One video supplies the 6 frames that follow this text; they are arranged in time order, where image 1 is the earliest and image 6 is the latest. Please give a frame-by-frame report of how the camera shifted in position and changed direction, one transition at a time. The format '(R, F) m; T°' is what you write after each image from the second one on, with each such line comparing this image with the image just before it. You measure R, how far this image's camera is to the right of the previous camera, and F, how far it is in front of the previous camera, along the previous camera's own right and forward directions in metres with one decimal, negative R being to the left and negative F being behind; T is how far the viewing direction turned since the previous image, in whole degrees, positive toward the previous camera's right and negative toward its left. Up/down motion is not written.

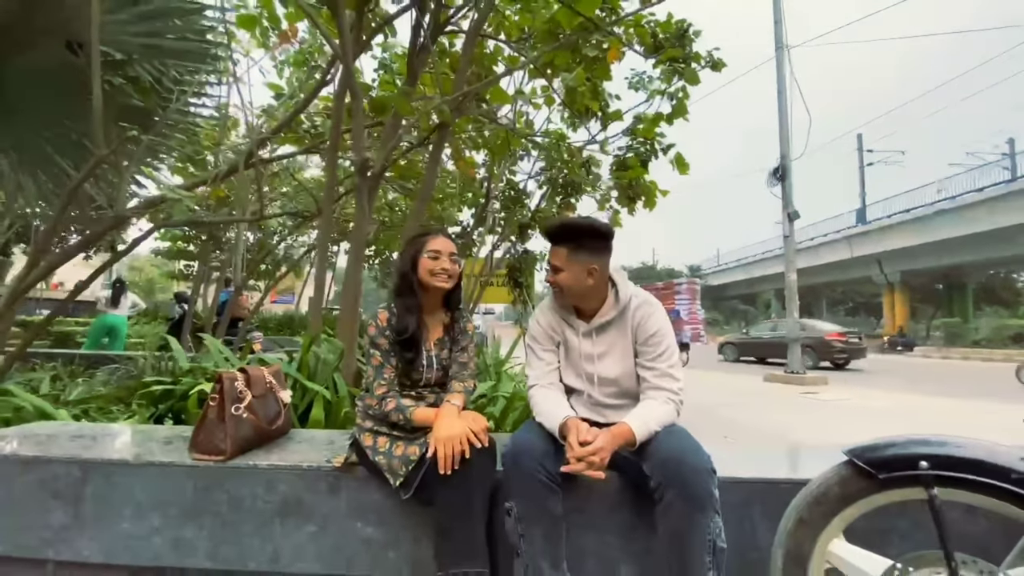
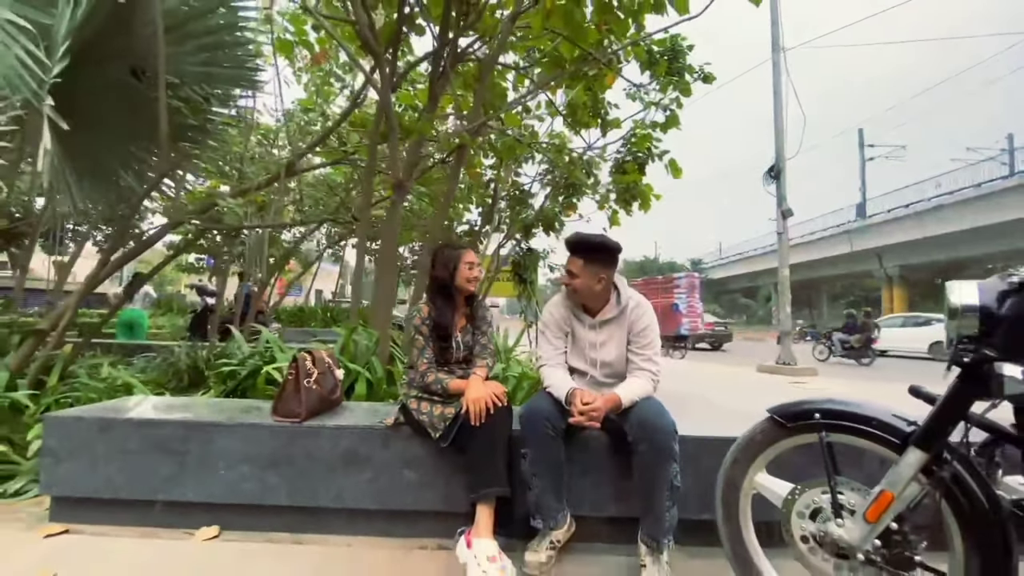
(0.0, -0.5) m; 0°
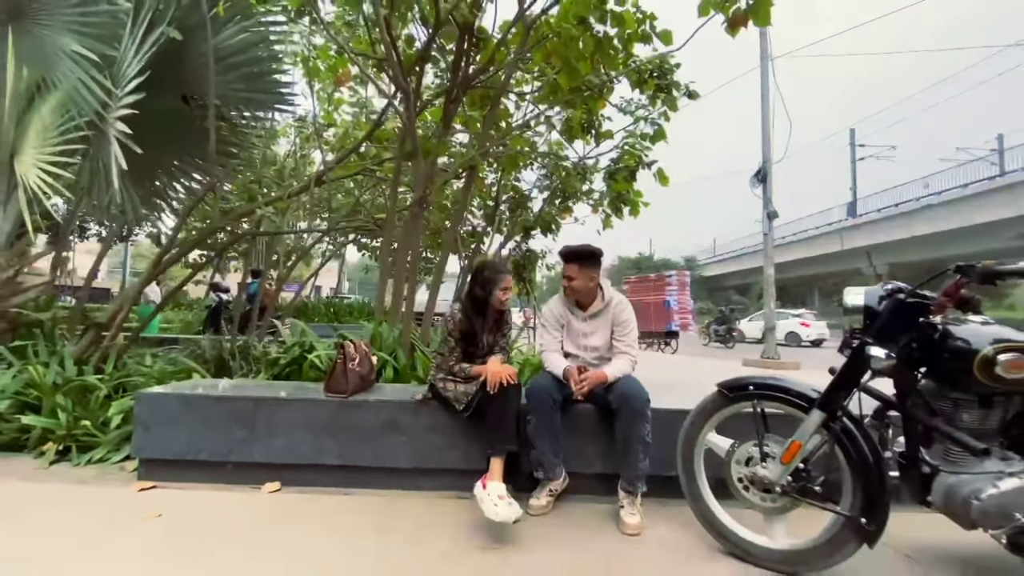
(-0.1, -0.6) m; 0°
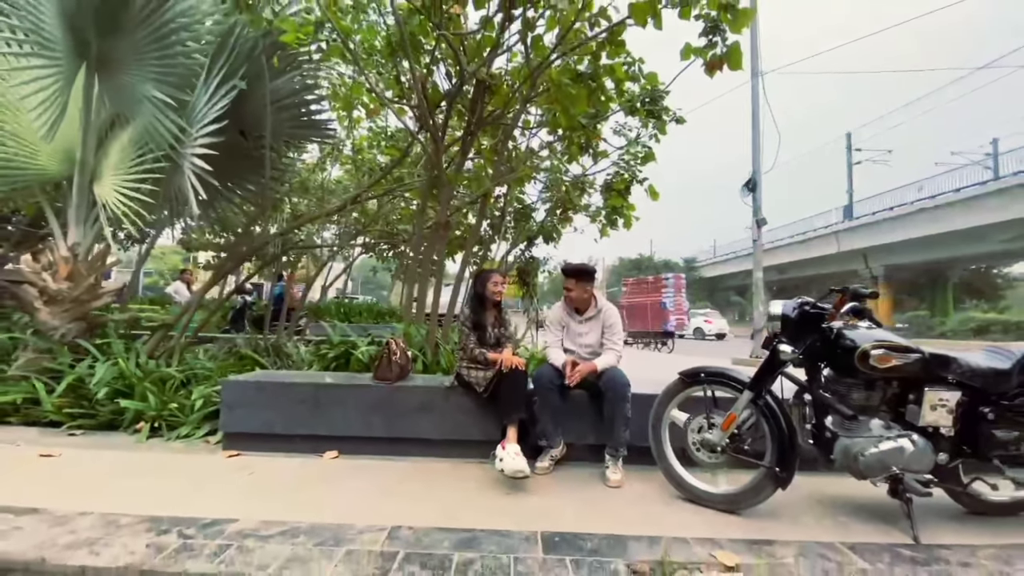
(-0.1, -0.8) m; 0°
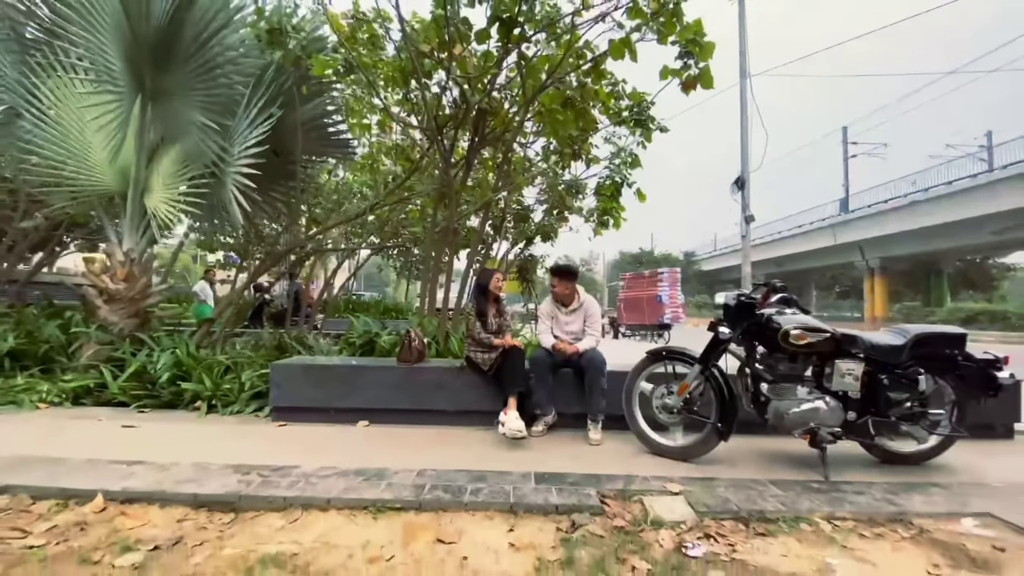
(0.0, -0.8) m; 0°
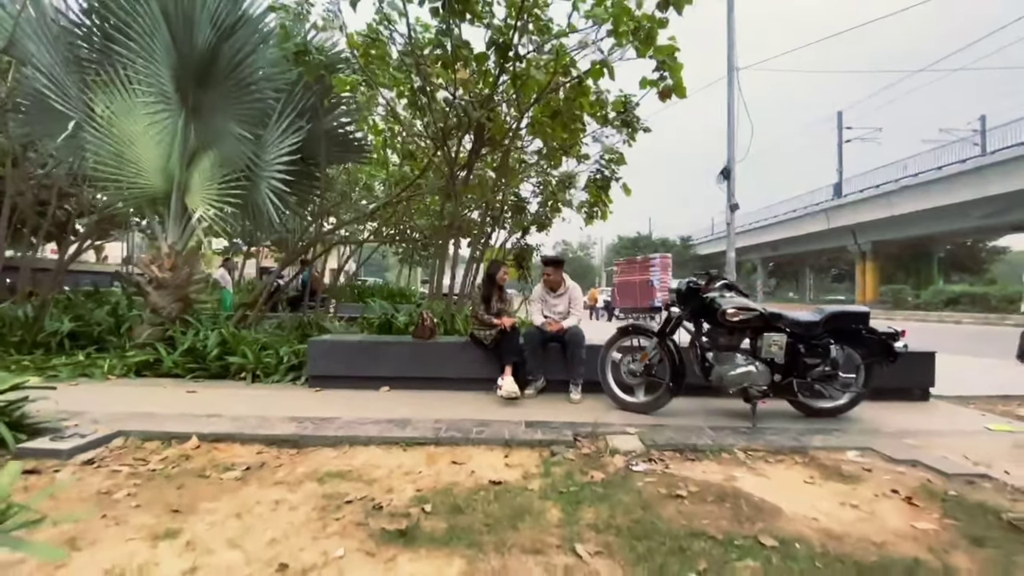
(0.0, -0.9) m; 0°
